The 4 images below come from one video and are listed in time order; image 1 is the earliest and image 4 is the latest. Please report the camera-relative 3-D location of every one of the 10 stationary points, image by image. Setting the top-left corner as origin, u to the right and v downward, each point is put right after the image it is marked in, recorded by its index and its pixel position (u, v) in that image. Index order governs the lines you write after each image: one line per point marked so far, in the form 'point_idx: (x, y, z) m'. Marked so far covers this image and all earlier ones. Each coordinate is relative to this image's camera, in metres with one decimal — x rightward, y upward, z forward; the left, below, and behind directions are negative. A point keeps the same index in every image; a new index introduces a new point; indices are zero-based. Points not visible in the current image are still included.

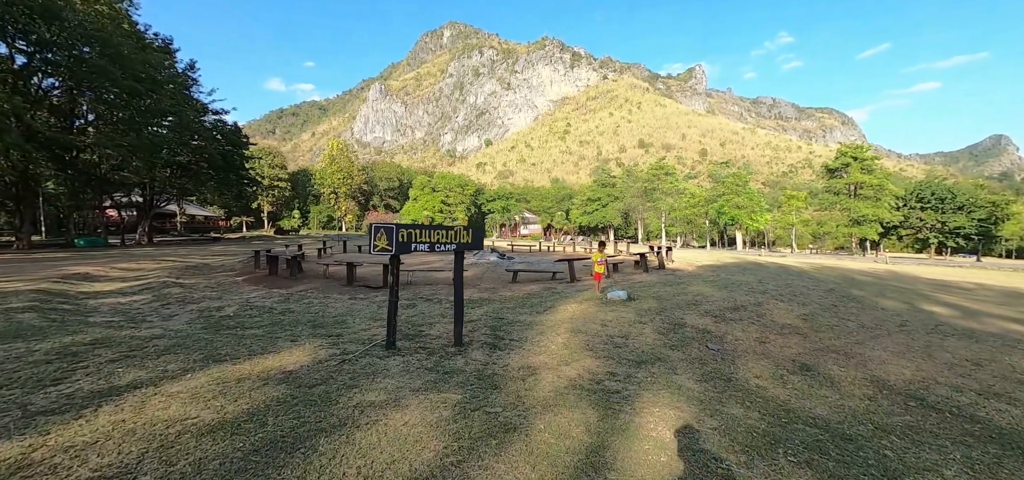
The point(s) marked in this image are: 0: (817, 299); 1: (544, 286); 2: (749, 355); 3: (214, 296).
0: (+7.0, -1.3, +9.5) m
1: (+0.9, -1.2, +11.1) m
2: (+3.4, -1.7, +5.9) m
3: (-8.0, -1.6, +11.1) m
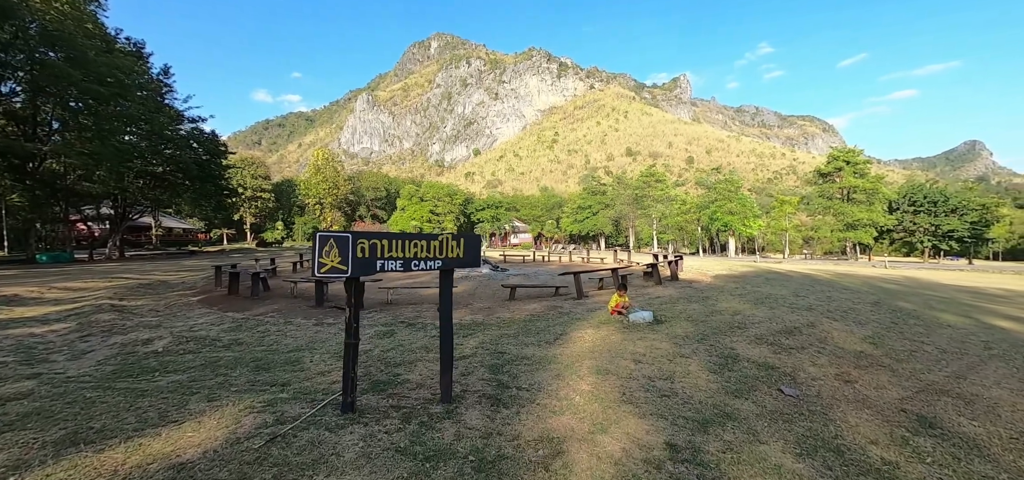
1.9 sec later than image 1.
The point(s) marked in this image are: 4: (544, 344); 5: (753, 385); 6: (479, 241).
0: (+7.0, -1.5, +8.0) m
1: (+0.8, -1.5, +9.5) m
2: (+3.5, -1.7, +4.4) m
3: (-8.0, -1.9, +9.2) m
4: (+0.5, -1.5, +6.2) m
5: (+2.8, -1.7, +4.7) m
6: (-0.4, 0.0, +4.3) m
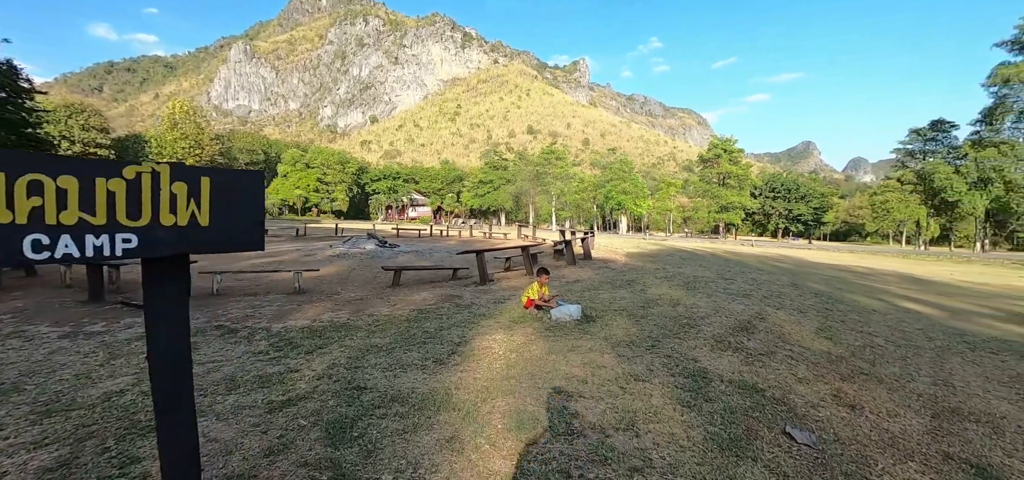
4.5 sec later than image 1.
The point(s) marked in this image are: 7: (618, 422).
0: (+5.1, -1.1, +7.3) m
1: (-1.2, -0.9, +7.3) m
2: (+2.6, -1.5, +3.0) m
3: (-9.8, -1.3, +5.0) m
4: (-0.8, -1.2, +4.0) m
5: (+1.8, -1.4, +3.1) m
6: (-1.1, +0.2, +1.9) m
7: (+0.8, -1.4, +3.1) m
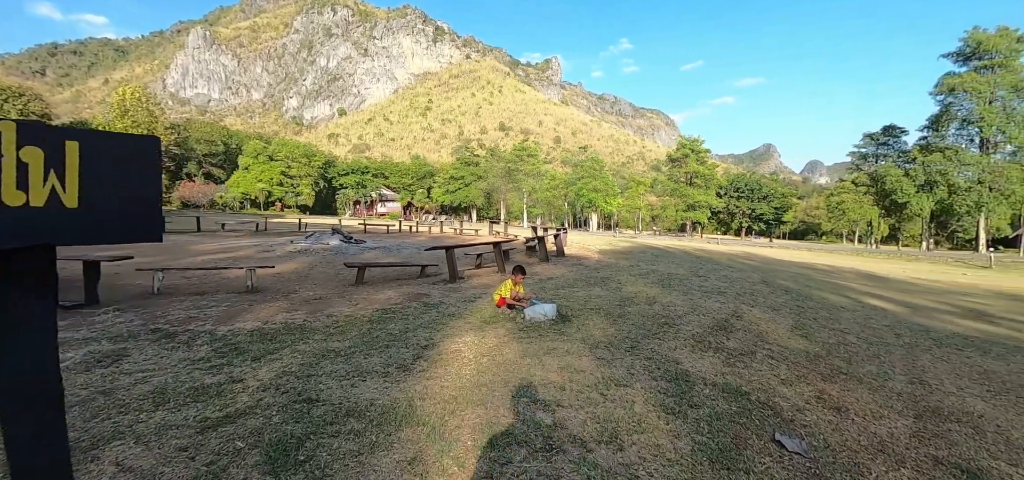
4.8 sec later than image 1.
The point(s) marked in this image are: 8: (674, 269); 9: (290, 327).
0: (+4.6, -1.0, +7.3) m
1: (-1.7, -0.8, +6.8) m
2: (+2.4, -1.5, +2.8) m
3: (-10.1, -1.2, +4.0) m
4: (-1.0, -1.1, +3.6) m
5: (+1.6, -1.4, +2.9) m
6: (-1.2, +0.3, +1.5) m
7: (+0.6, -1.3, +2.8) m
8: (+3.6, -0.6, +9.2) m
9: (-2.7, -1.1, +5.0) m
